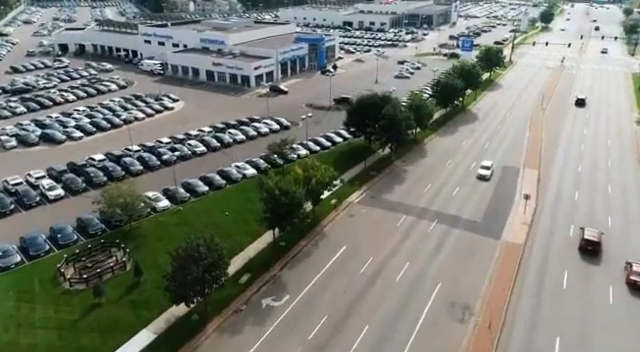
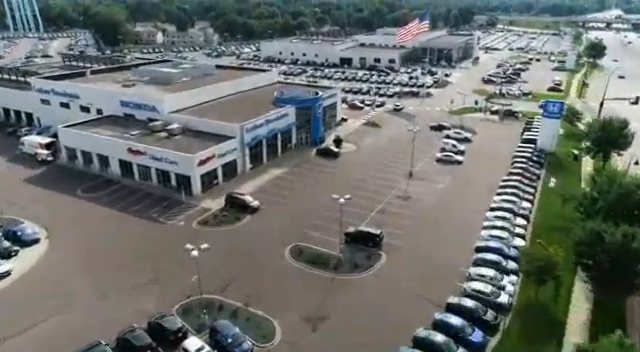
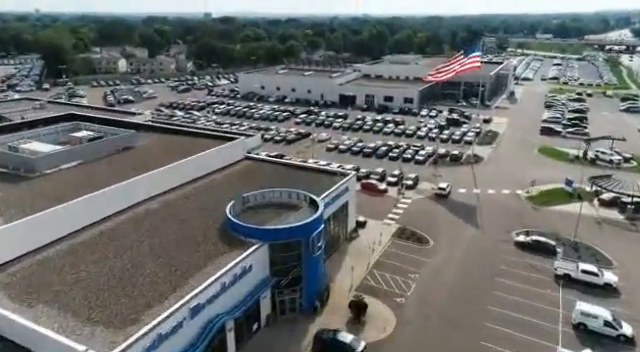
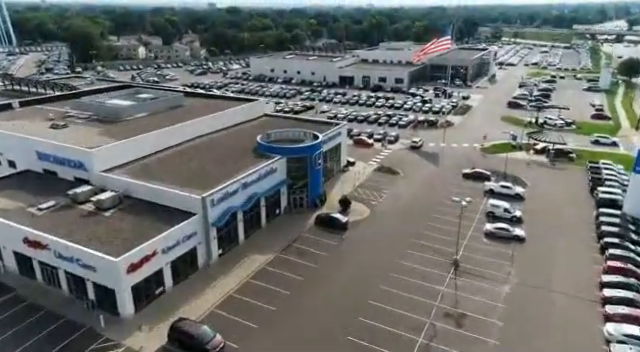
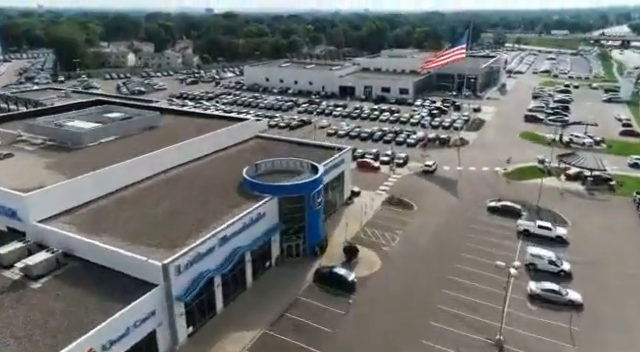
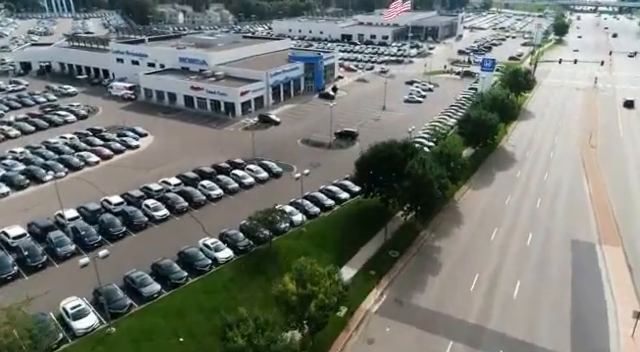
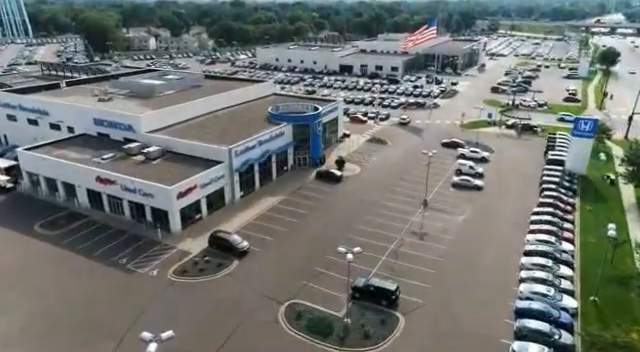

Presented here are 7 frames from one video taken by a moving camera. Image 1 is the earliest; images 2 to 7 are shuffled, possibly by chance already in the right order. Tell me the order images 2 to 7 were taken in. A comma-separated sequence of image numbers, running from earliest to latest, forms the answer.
6, 2, 7, 4, 5, 3
